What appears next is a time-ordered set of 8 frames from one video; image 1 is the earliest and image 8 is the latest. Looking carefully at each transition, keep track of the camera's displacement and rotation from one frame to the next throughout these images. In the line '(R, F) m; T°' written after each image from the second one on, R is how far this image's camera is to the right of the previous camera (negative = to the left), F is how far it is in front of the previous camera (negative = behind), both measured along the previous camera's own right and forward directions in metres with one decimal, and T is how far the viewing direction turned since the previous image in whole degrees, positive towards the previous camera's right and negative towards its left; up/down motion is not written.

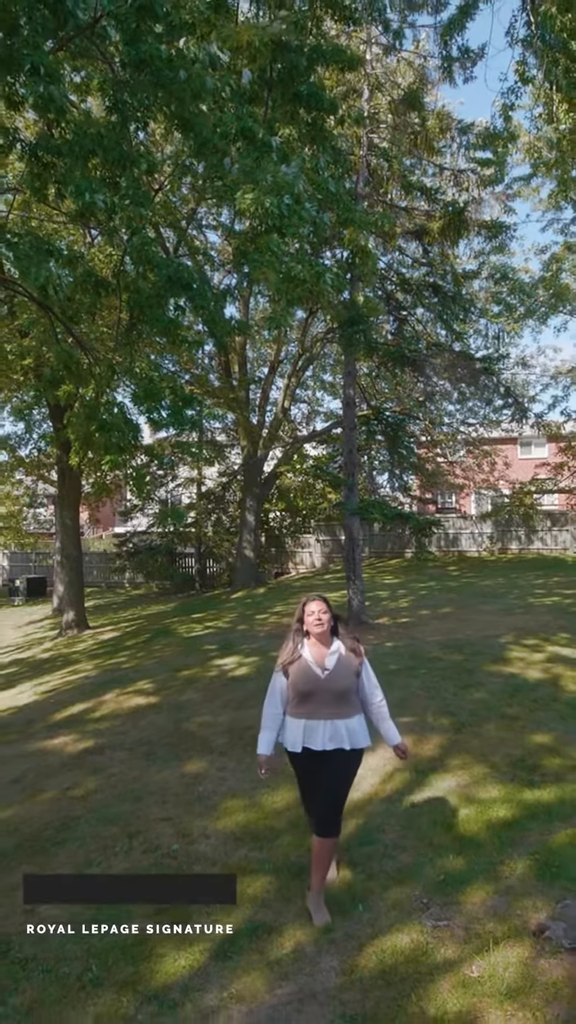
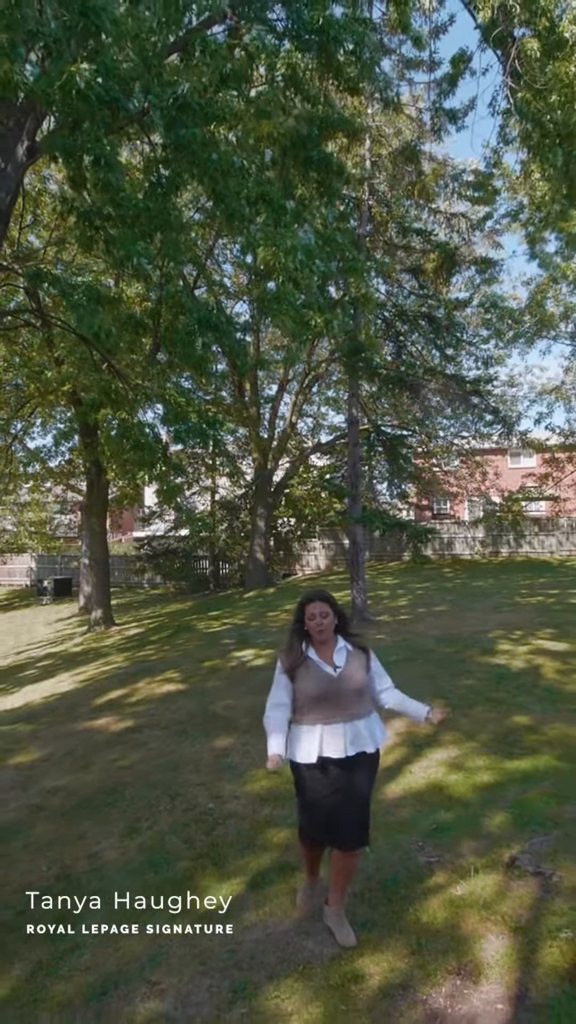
(-0.2, -1.0) m; 0°
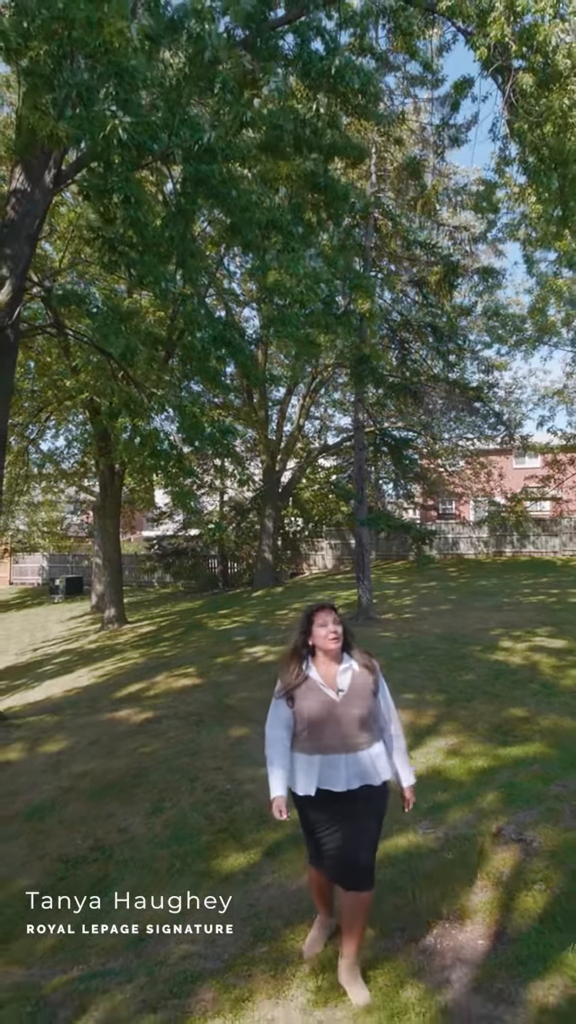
(0.0, -0.6) m; -1°
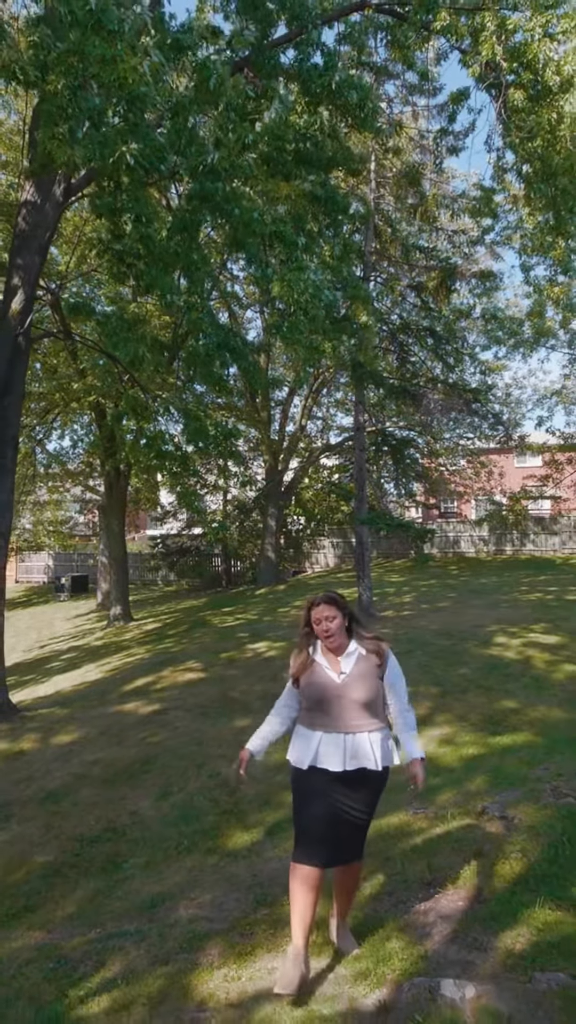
(0.0, -0.4) m; 0°
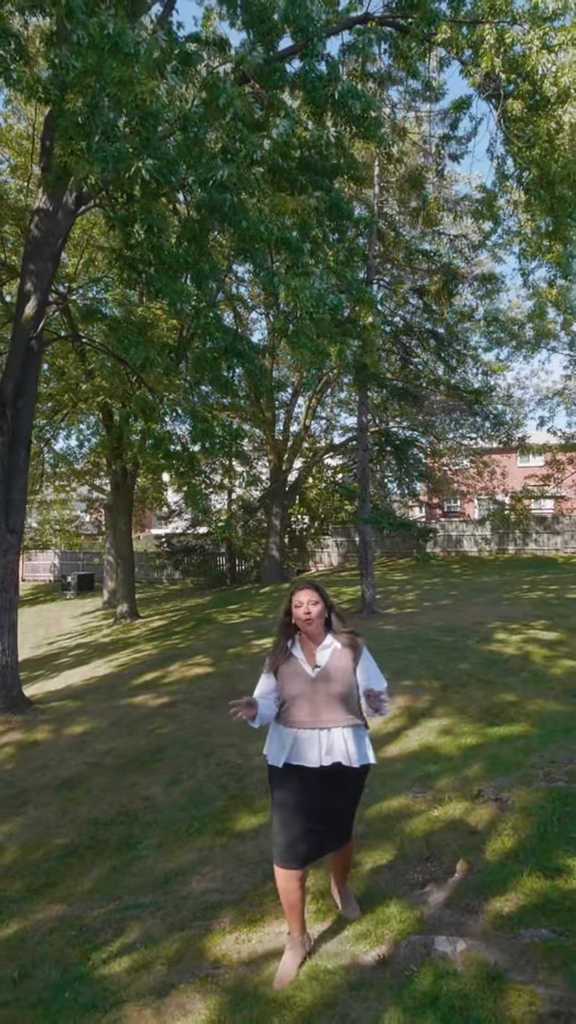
(0.0, -0.3) m; 0°
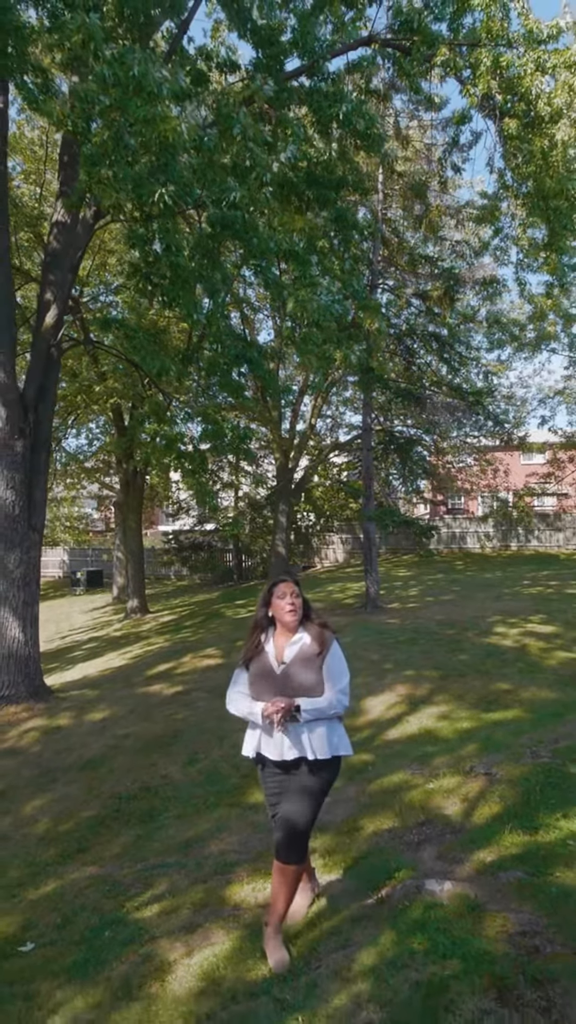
(0.0, -0.5) m; 0°
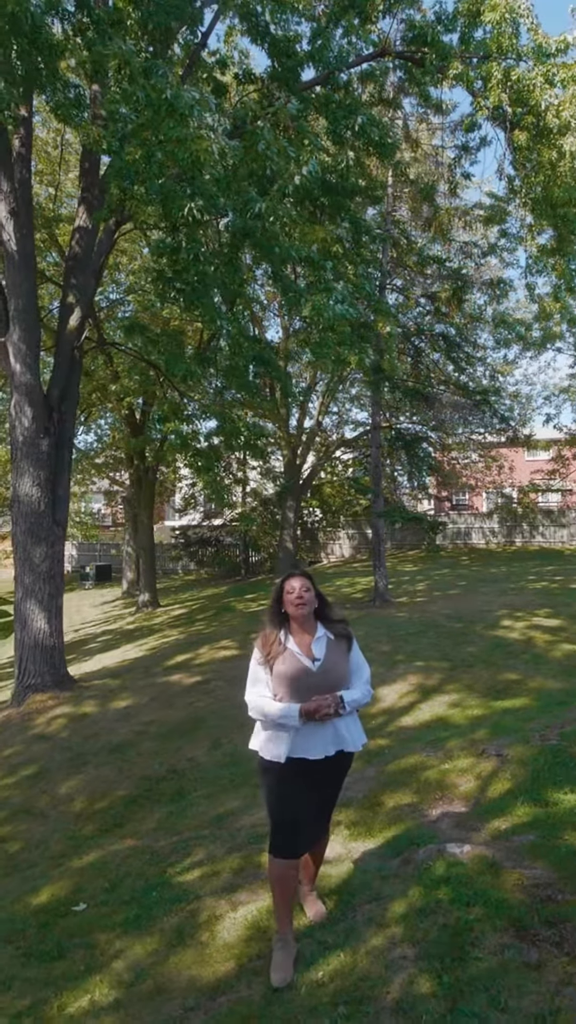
(-0.2, -0.4) m; 0°
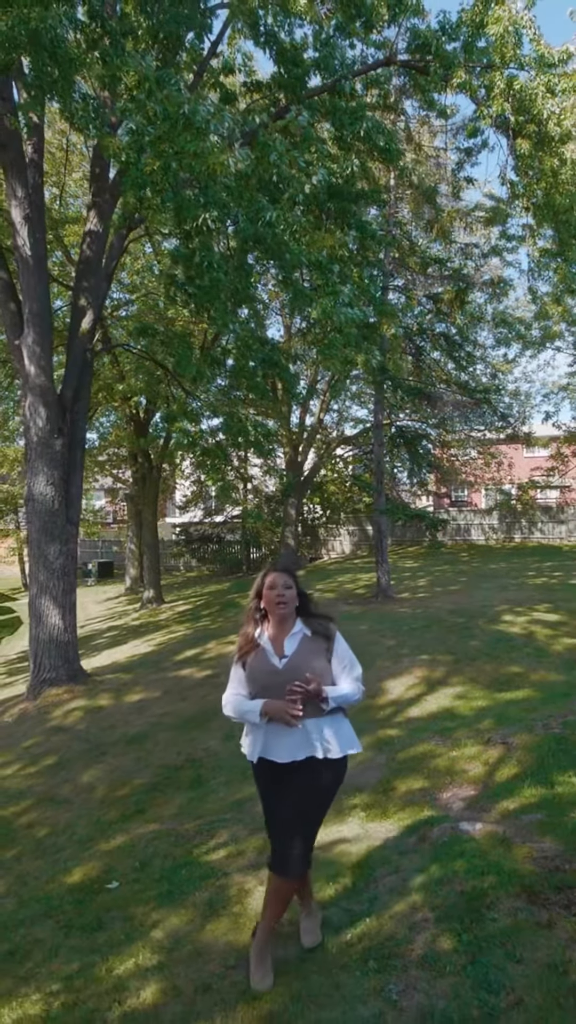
(-0.2, -0.3) m; 0°
